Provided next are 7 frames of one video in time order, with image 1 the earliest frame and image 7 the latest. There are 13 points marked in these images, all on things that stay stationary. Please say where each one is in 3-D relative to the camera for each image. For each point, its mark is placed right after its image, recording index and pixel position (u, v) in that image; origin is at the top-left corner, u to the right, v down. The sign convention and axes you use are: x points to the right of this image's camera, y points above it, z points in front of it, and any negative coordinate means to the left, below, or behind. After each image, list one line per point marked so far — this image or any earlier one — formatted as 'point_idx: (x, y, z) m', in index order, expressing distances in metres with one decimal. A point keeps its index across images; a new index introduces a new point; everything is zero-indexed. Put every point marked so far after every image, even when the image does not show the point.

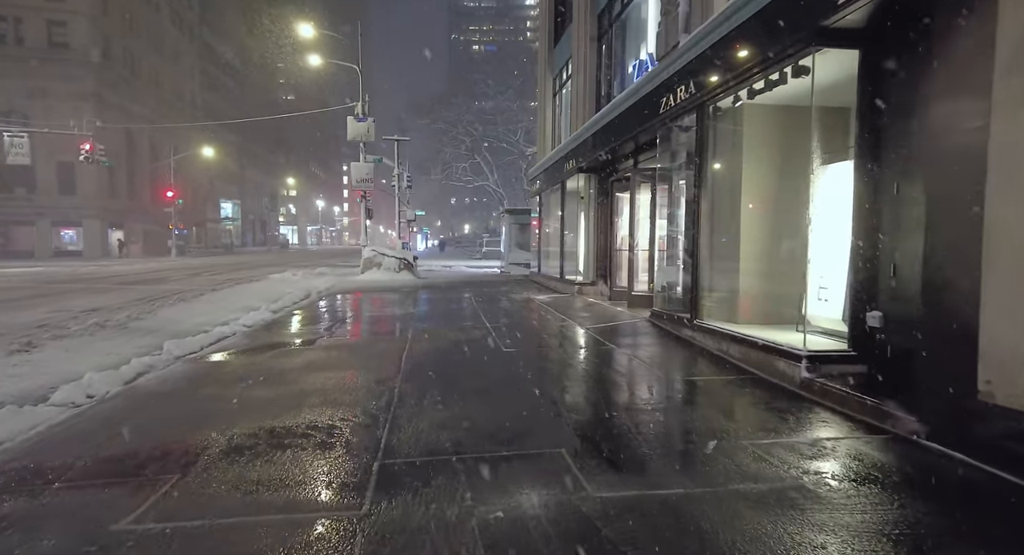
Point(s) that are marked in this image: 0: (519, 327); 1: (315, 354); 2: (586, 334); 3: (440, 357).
0: (+0.1, -0.9, +11.0) m
1: (-2.6, -1.0, +7.5) m
2: (+1.2, -1.0, +10.0) m
3: (-0.9, -1.0, +7.6) m
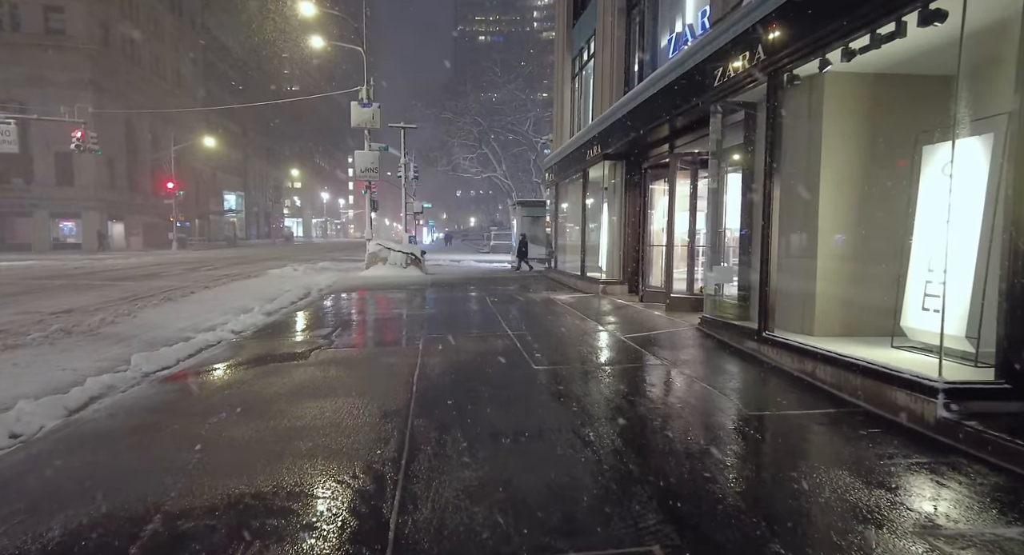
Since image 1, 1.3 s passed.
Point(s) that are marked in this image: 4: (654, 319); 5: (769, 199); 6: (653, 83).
0: (+0.5, -0.9, +9.7) m
1: (-2.2, -1.1, +6.3) m
2: (+1.6, -1.0, +8.7) m
3: (-0.6, -1.1, +6.3) m
4: (+2.5, -0.8, +10.2) m
5: (+3.0, +0.9, +6.8) m
6: (+2.7, +3.6, +10.7) m
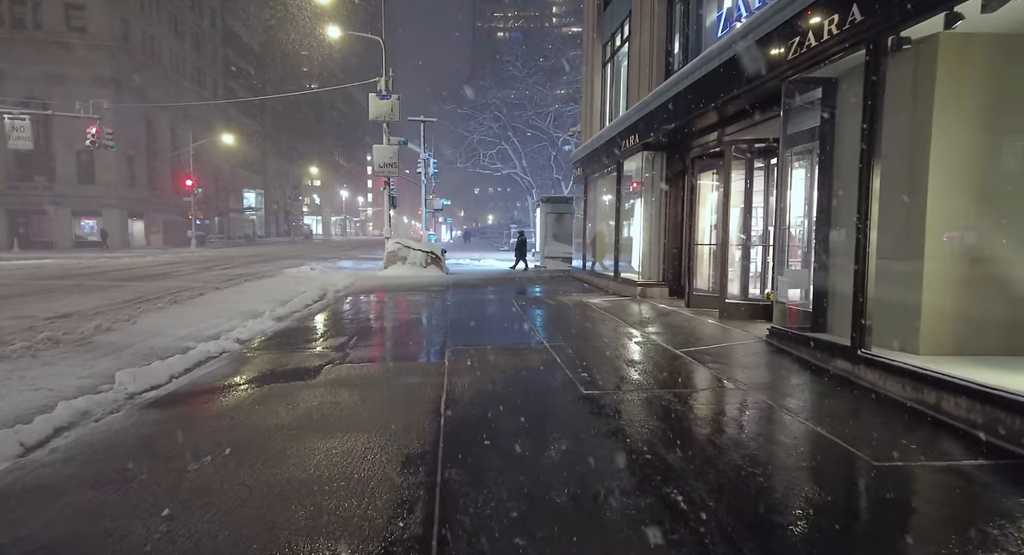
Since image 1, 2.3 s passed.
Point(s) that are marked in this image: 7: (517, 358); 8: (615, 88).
0: (+1.0, -1.0, +8.7) m
1: (-1.8, -1.1, +5.3) m
2: (+2.1, -1.0, +7.6) m
3: (-0.2, -1.1, +5.3) m
4: (+3.0, -0.8, +9.1) m
5: (+3.4, +0.9, +5.6) m
6: (+3.2, +3.6, +9.6) m
7: (+0.1, -1.0, +7.1) m
8: (+3.1, +5.4, +16.7) m
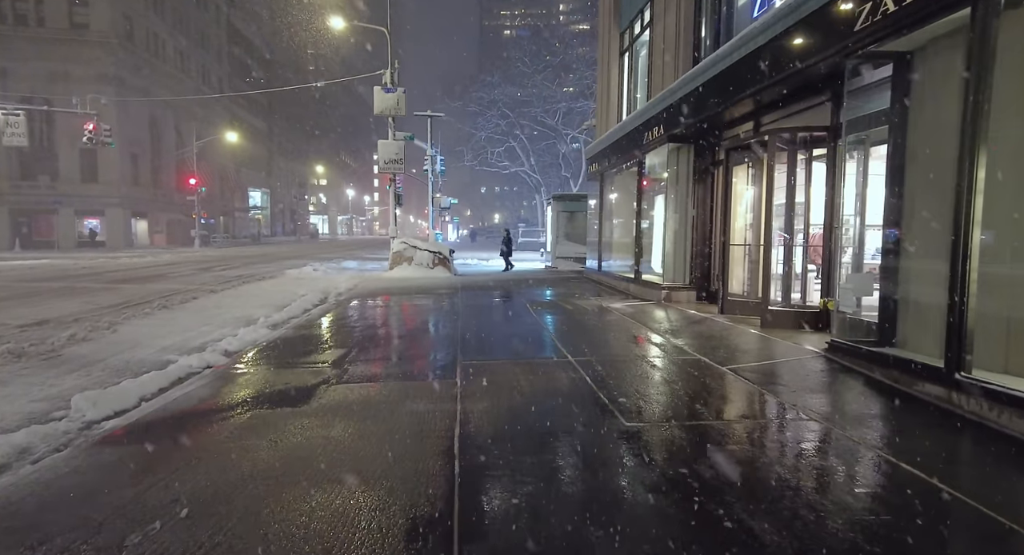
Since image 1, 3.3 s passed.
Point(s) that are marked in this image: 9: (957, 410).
0: (+1.3, -1.0, +7.8) m
1: (-1.6, -1.2, +4.4) m
2: (+2.3, -1.1, +6.6) m
3: (+0.1, -1.2, +4.4) m
4: (+3.2, -0.9, +8.1) m
5: (+3.7, +0.8, +4.7) m
6: (+3.5, +3.5, +8.6) m
7: (+0.3, -1.0, +6.2) m
8: (+3.4, +5.4, +15.8) m
9: (+3.6, -1.1, +4.7) m
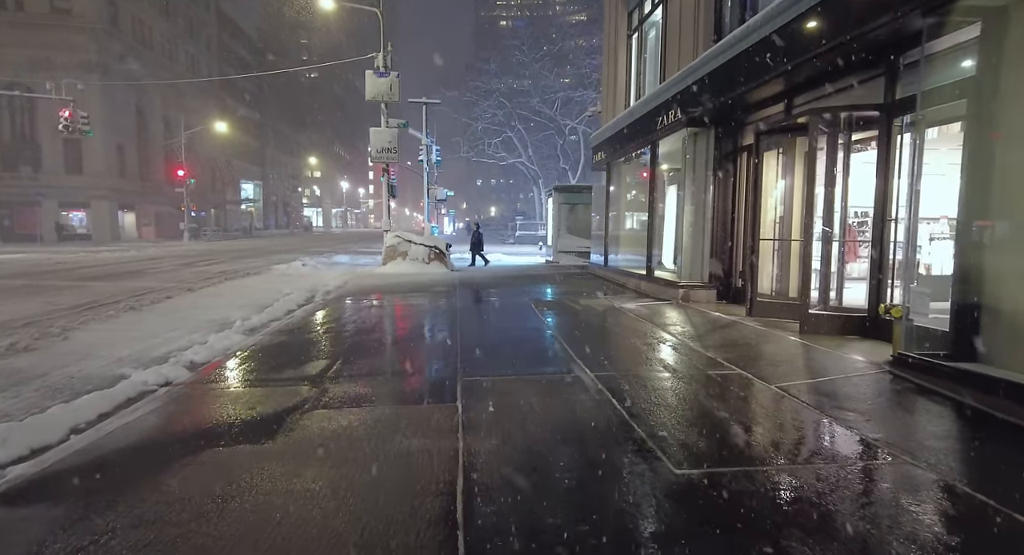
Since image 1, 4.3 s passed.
0: (+1.4, -1.1, +6.8) m
1: (-1.5, -1.2, +3.4) m
2: (+2.4, -1.1, +5.7) m
3: (+0.2, -1.3, +3.4) m
4: (+3.3, -0.9, +7.2) m
5: (+3.8, +0.8, +3.7) m
6: (+3.6, +3.5, +7.6) m
7: (+0.4, -1.1, +5.2) m
8: (+3.4, +5.5, +14.7) m
9: (+3.8, -1.1, +3.8) m
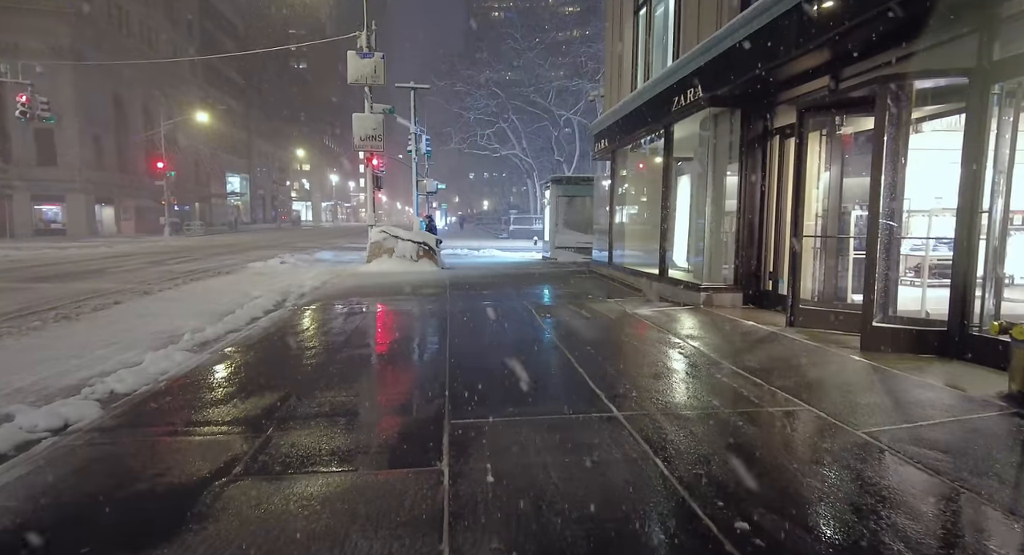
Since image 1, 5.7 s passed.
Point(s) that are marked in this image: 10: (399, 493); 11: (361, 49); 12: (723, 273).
0: (+1.4, -1.1, +5.4) m
1: (-1.4, -1.3, +2.0) m
2: (+2.5, -1.2, +4.3) m
3: (+0.2, -1.4, +2.0) m
4: (+3.3, -0.9, +5.8) m
5: (+3.8, +0.7, +2.4) m
6: (+3.6, +3.5, +6.2) m
7: (+0.4, -1.2, +3.8) m
8: (+3.3, +5.5, +13.3) m
9: (+3.8, -1.2, +2.5) m
10: (-0.6, -1.2, +3.3) m
11: (-4.7, +7.1, +18.0) m
12: (+3.7, +0.1, +10.0) m
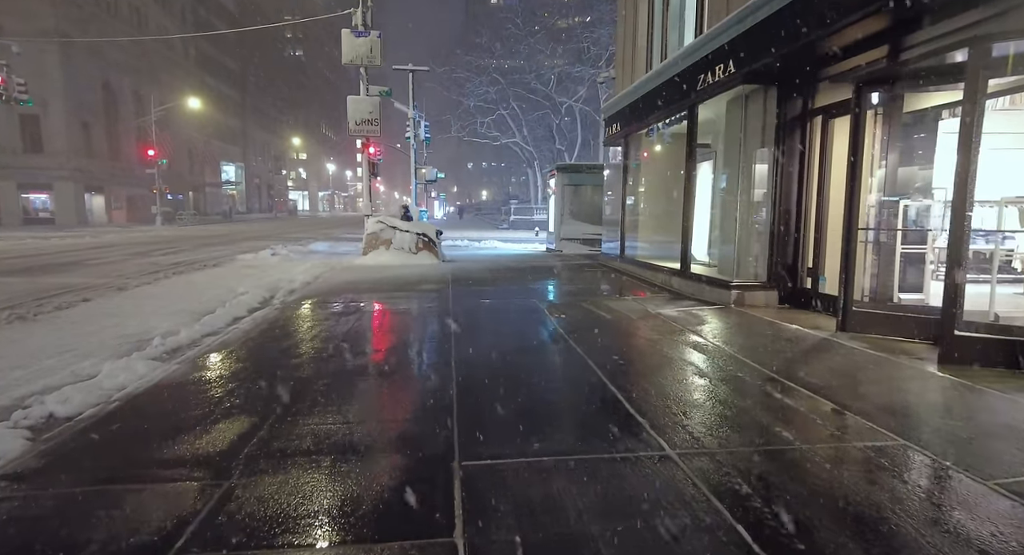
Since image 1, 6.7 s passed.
0: (+1.5, -1.1, +4.5) m
1: (-1.2, -1.4, +1.1) m
2: (+2.6, -1.2, +3.4) m
3: (+0.4, -1.4, +1.1) m
4: (+3.5, -0.9, +4.9) m
5: (+4.0, +0.6, +1.4) m
6: (+3.8, +3.5, +5.3) m
7: (+0.6, -1.2, +2.9) m
8: (+3.5, +5.6, +12.3) m
9: (+4.0, -1.3, +1.6) m
10: (-0.5, -1.3, +2.4) m
11: (-4.6, +7.3, +16.9) m
12: (+3.8, +0.1, +9.1) m
